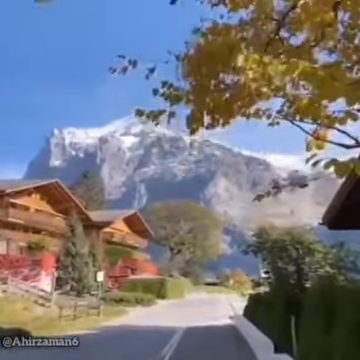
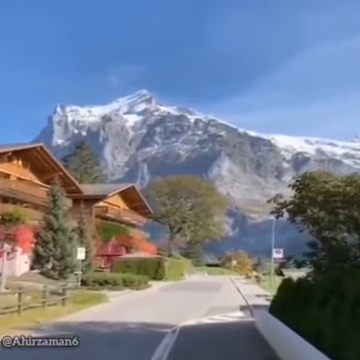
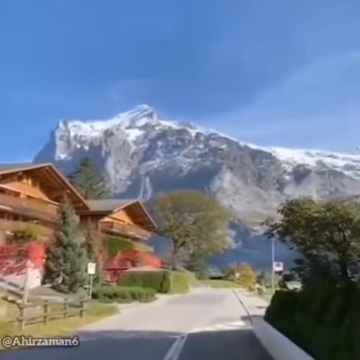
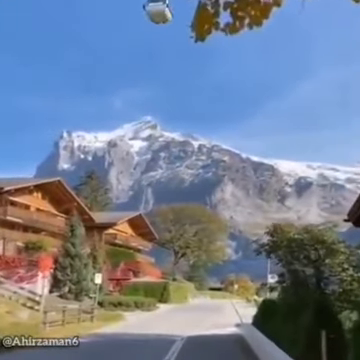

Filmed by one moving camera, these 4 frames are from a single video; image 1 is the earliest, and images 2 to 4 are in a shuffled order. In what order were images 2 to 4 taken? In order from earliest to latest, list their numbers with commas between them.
4, 3, 2
